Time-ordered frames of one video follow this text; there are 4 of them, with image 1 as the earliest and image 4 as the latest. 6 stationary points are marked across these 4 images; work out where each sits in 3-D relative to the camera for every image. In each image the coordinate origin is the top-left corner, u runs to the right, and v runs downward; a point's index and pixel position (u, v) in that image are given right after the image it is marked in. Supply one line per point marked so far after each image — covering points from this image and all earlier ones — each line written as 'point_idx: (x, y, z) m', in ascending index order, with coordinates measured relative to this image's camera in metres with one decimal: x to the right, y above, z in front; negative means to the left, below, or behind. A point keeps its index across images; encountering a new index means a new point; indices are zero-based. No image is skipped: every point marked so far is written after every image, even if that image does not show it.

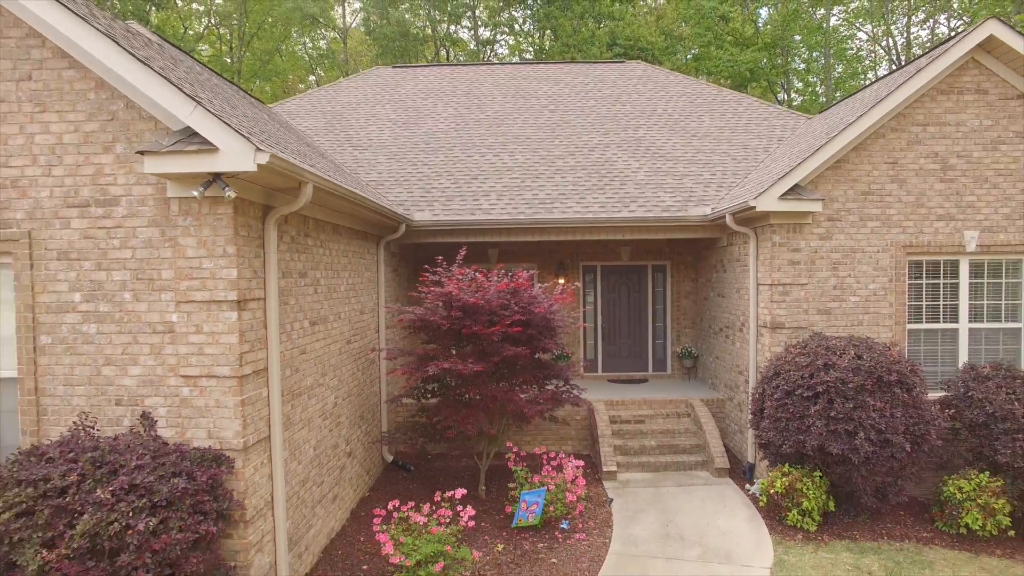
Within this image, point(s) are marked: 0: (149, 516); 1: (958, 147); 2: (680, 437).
0: (-2.1, -1.3, +3.3) m
1: (+5.3, +1.7, +6.7) m
2: (+2.4, -2.1, +7.9) m
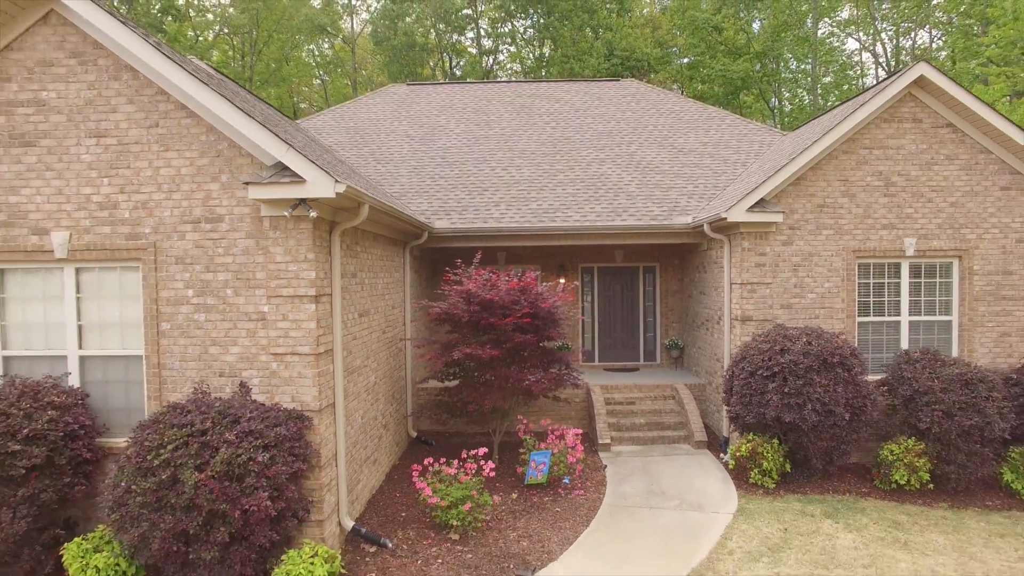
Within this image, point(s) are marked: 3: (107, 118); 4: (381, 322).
0: (-2.0, -1.3, +4.5) m
1: (+5.5, +1.7, +7.9) m
2: (+2.5, -2.1, +9.1) m
3: (-3.8, +1.6, +5.2) m
4: (-1.8, -0.5, +7.5) m
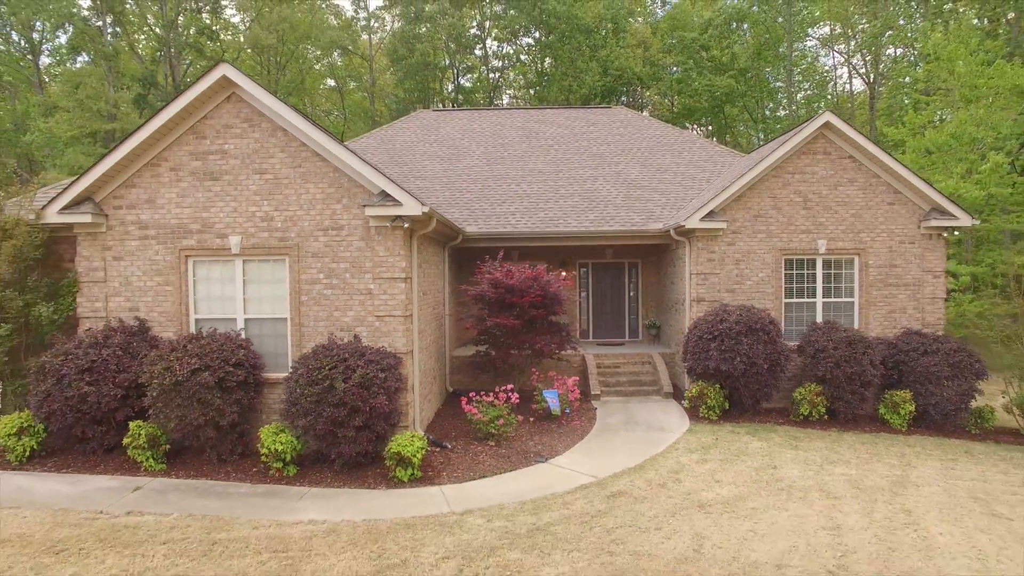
0: (-1.7, -1.1, +7.3) m
1: (+5.8, +1.9, +10.7) m
2: (+2.8, -1.9, +11.9) m
3: (-3.5, +1.8, +8.0) m
4: (-1.5, -0.2, +10.3) m
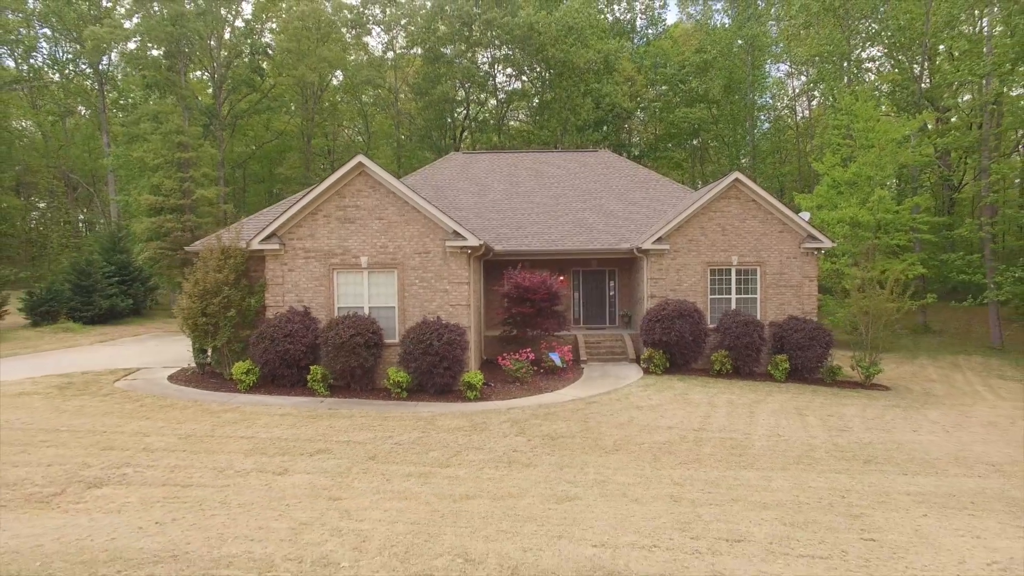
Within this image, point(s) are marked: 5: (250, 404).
0: (-1.3, -1.1, +12.5) m
1: (+6.2, +1.9, +15.9) m
2: (+3.2, -1.9, +17.1) m
3: (-3.0, +1.8, +13.2) m
4: (-1.0, -0.3, +15.5) m
5: (-5.2, -2.3, +11.2) m
